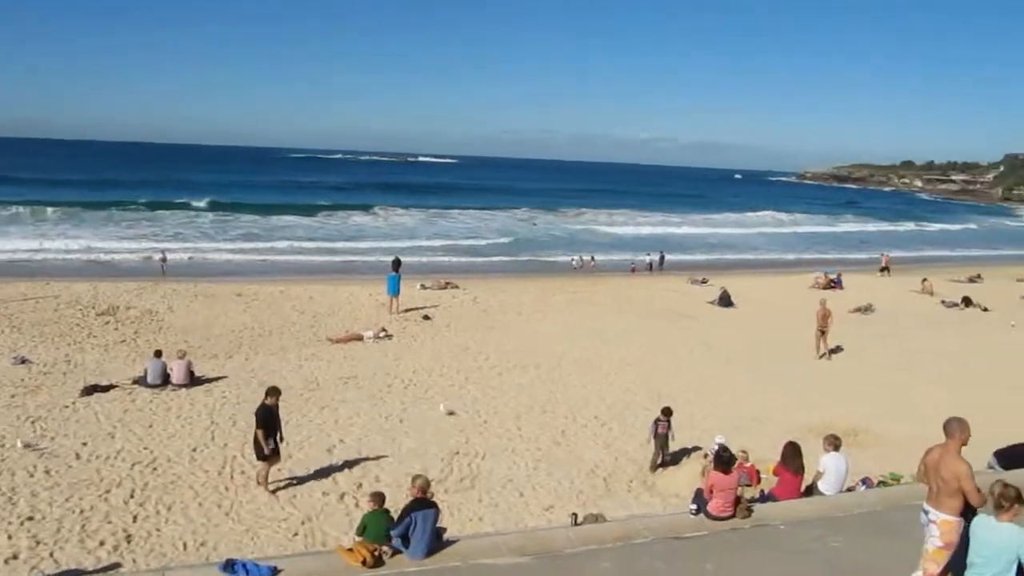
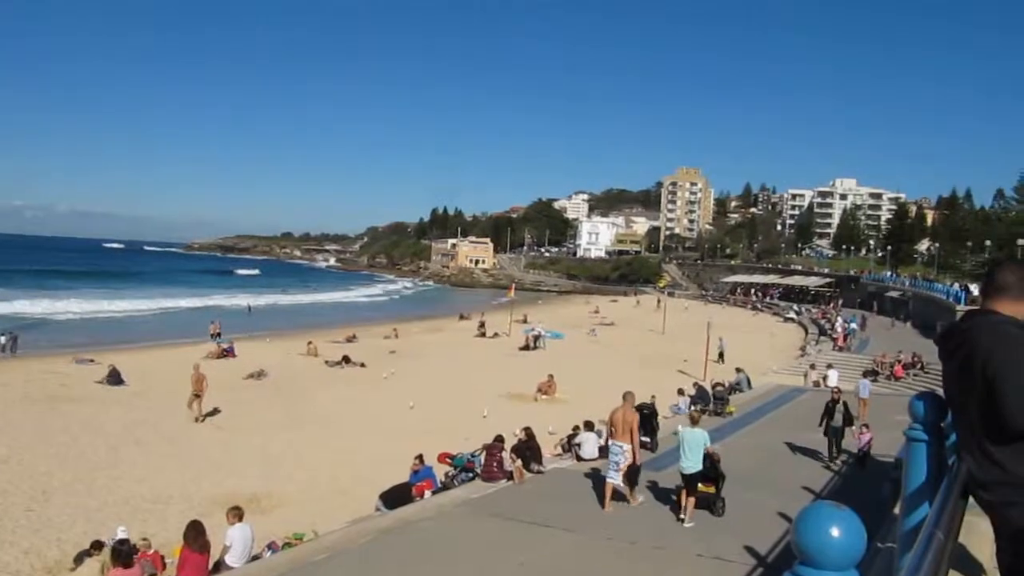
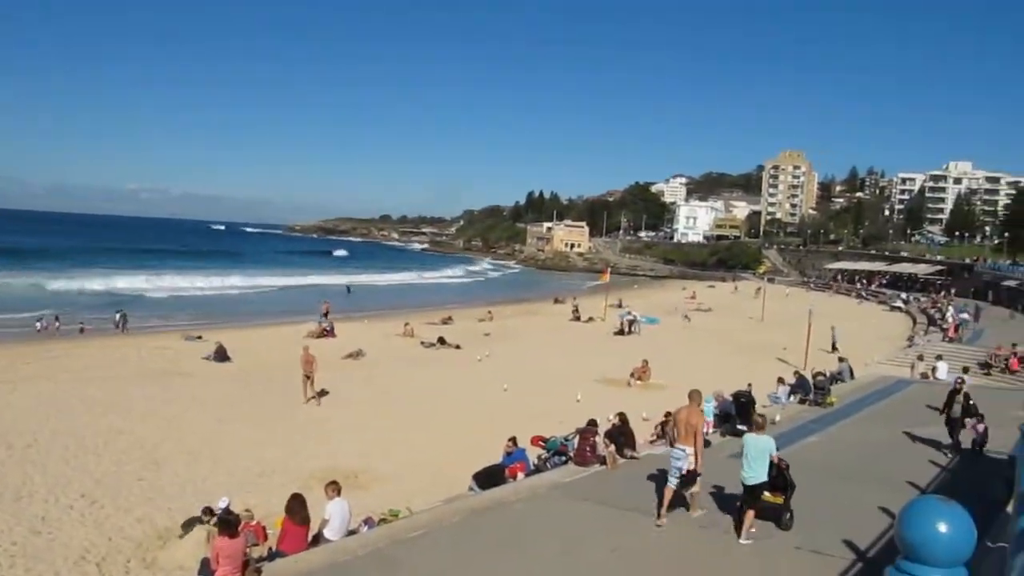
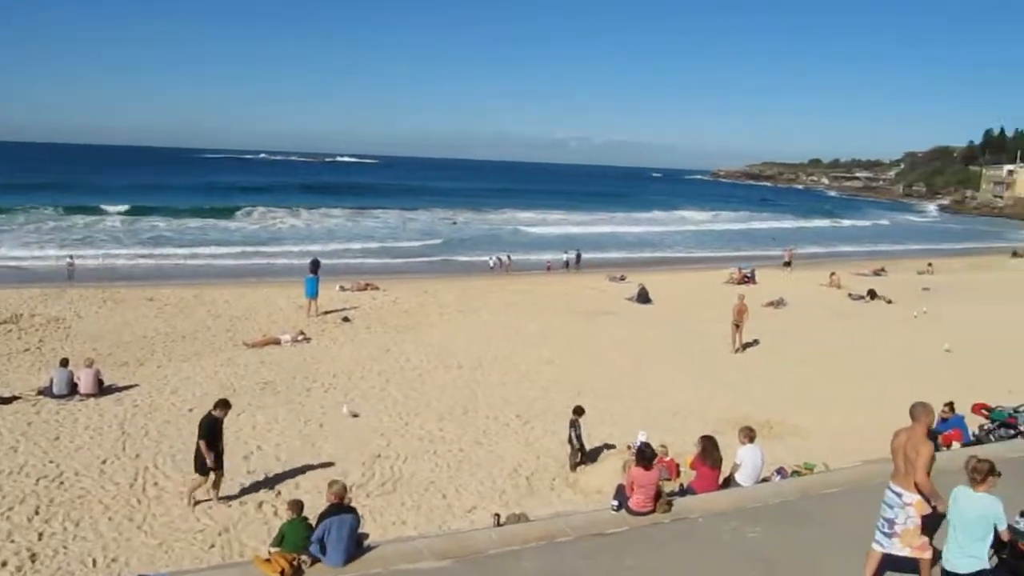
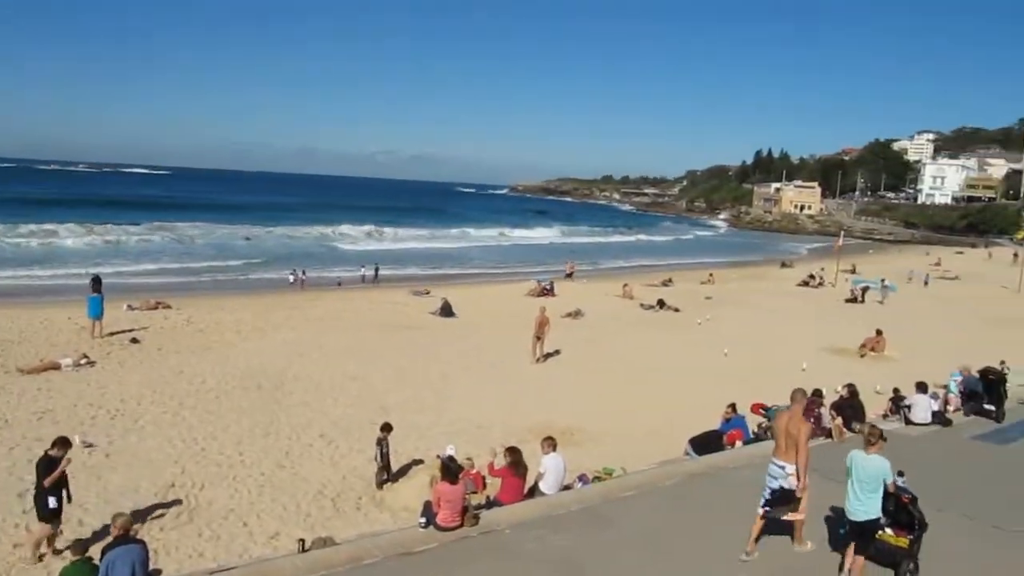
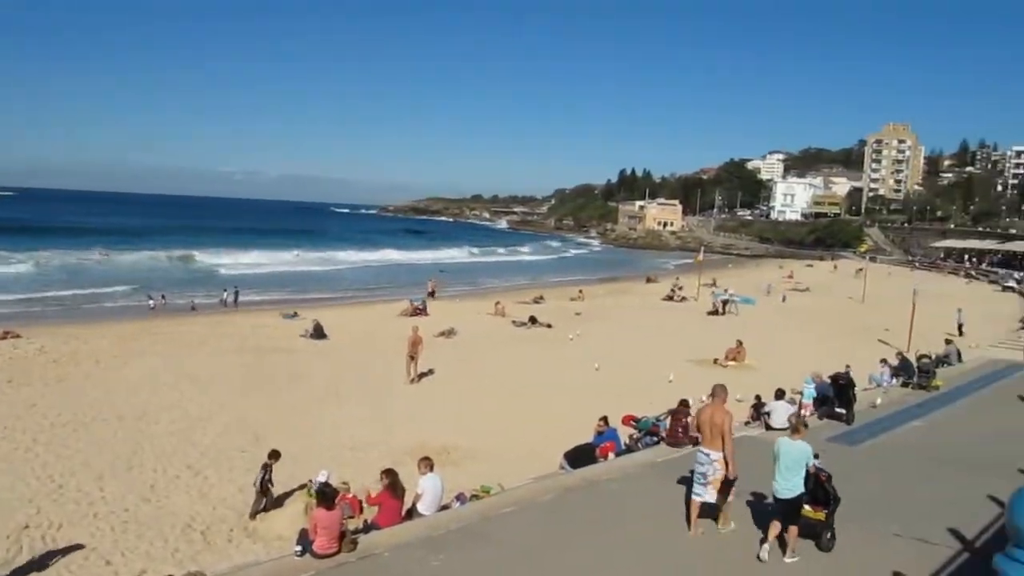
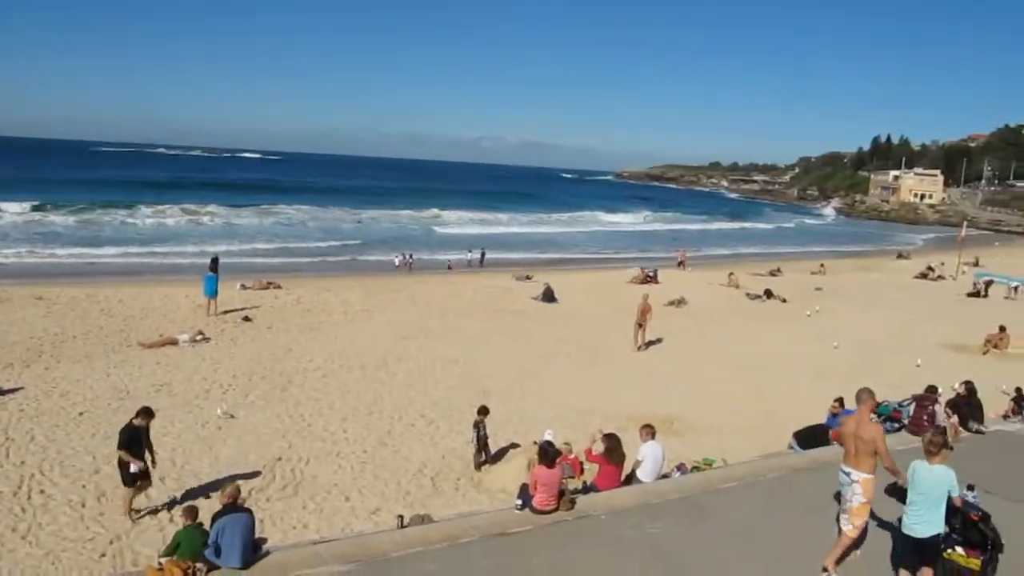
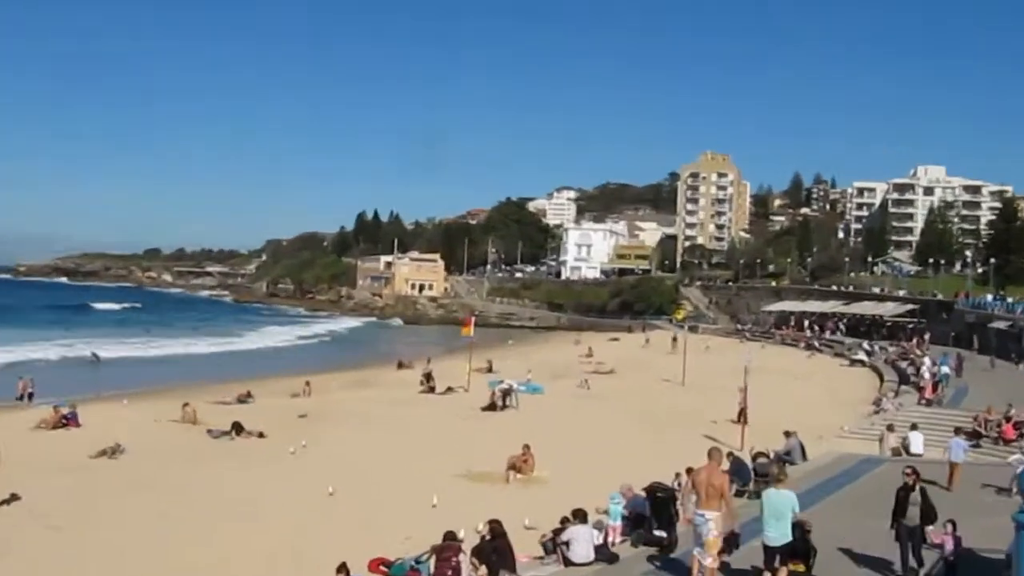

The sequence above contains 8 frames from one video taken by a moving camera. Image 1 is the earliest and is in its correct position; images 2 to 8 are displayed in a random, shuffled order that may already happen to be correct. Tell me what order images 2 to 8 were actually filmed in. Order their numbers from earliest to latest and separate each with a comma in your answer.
4, 7, 5, 6, 3, 2, 8
